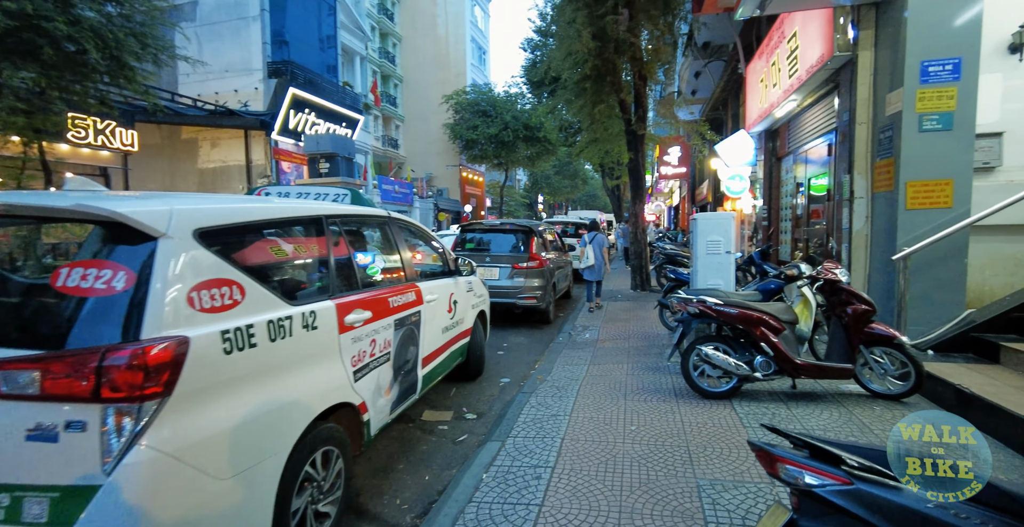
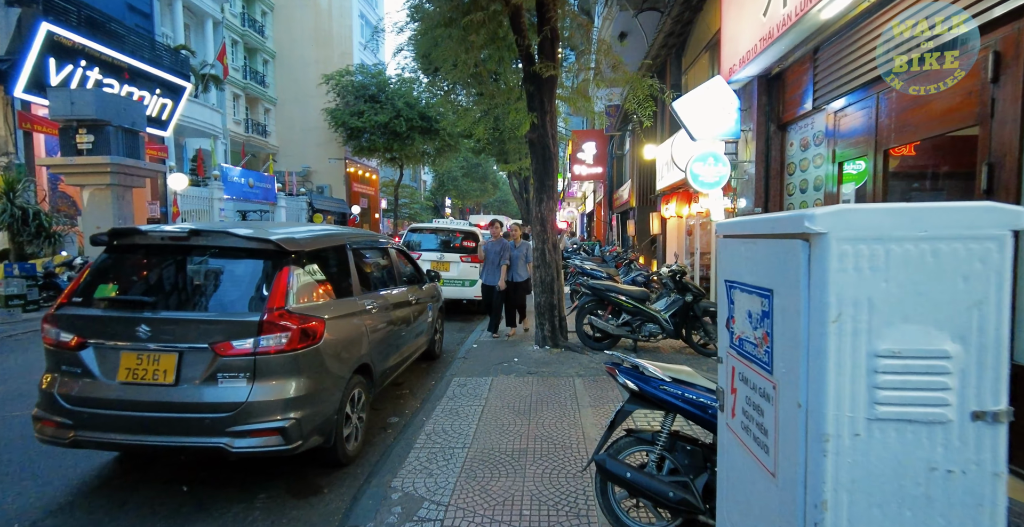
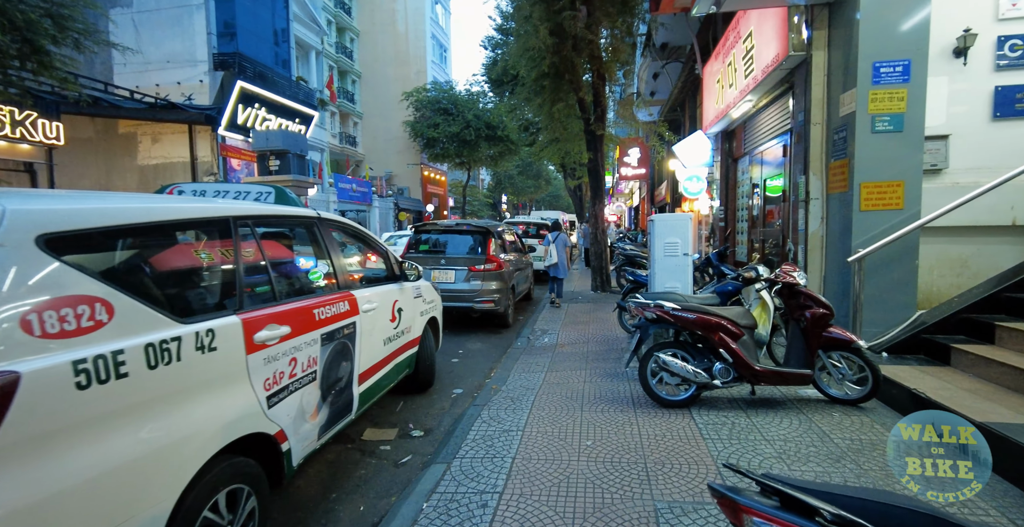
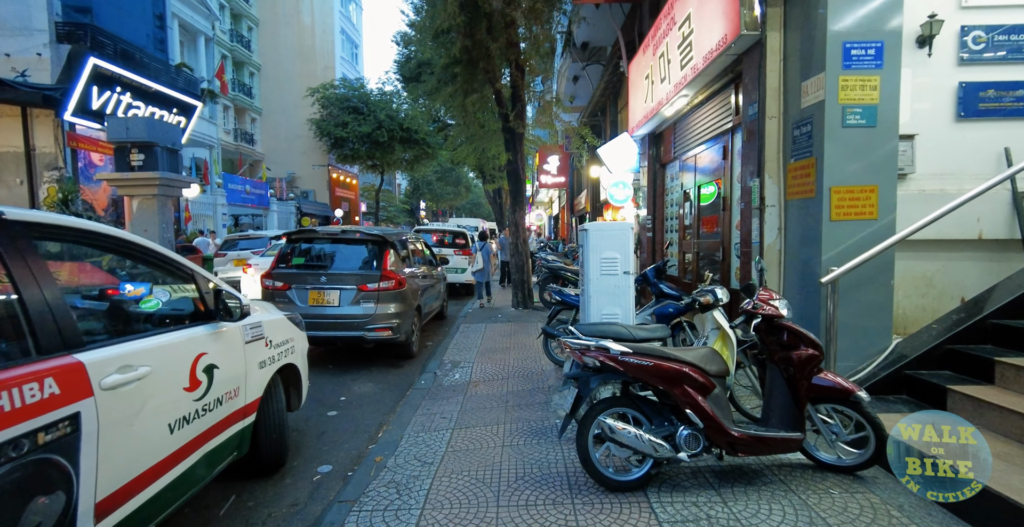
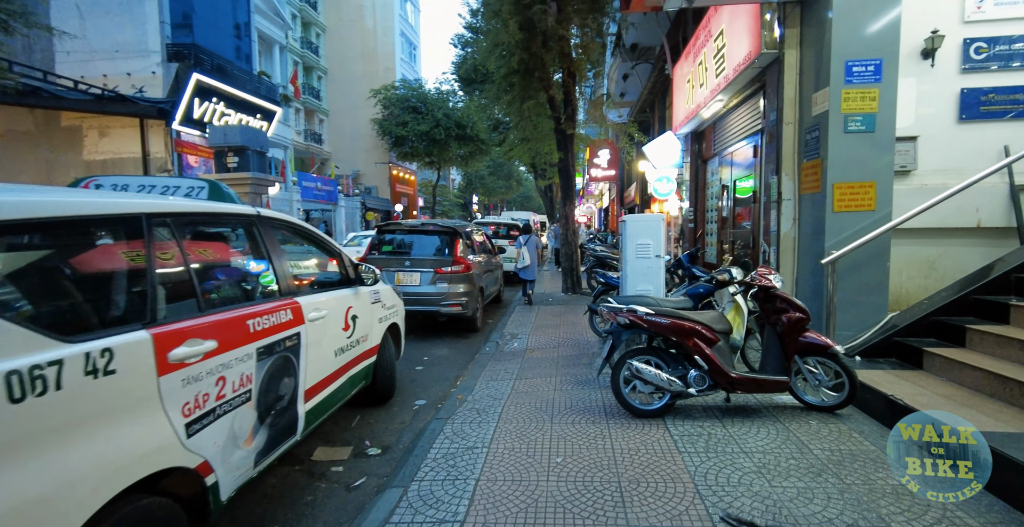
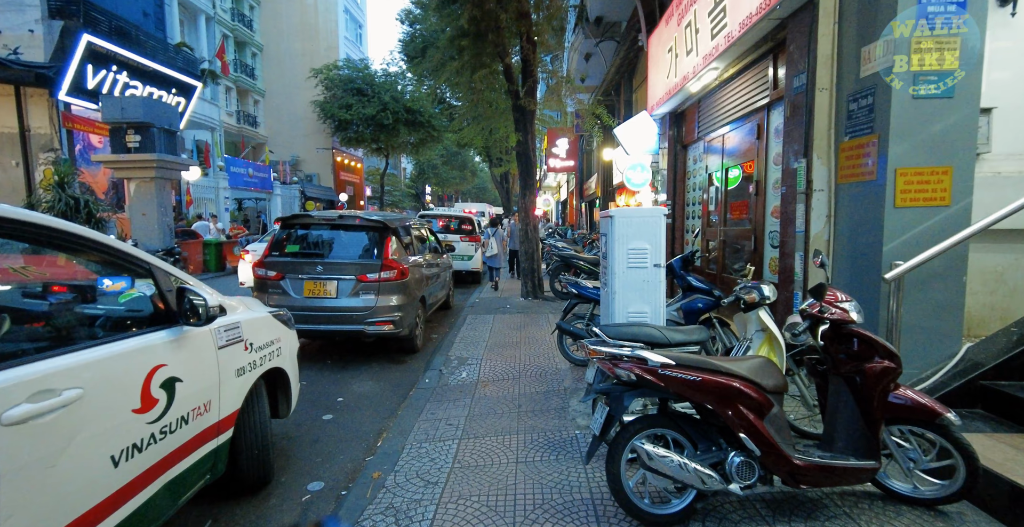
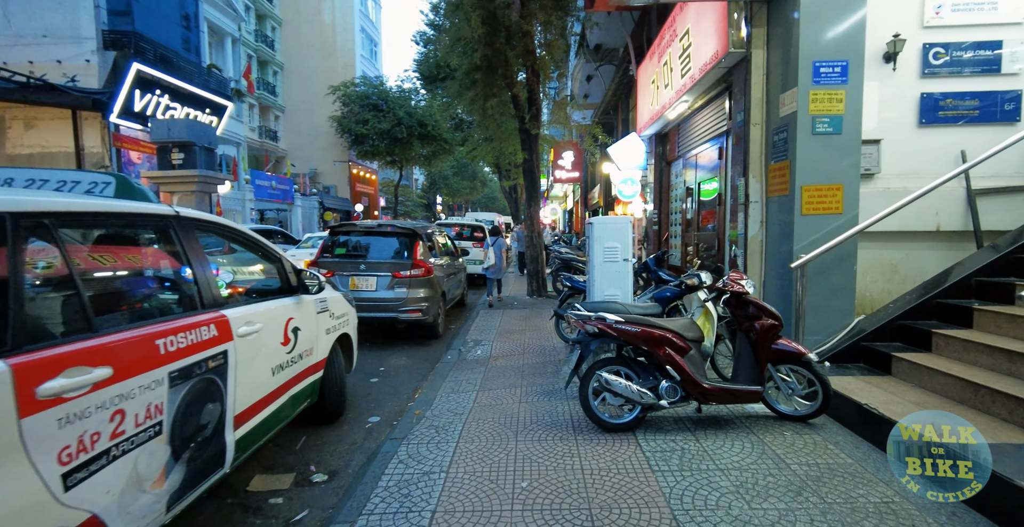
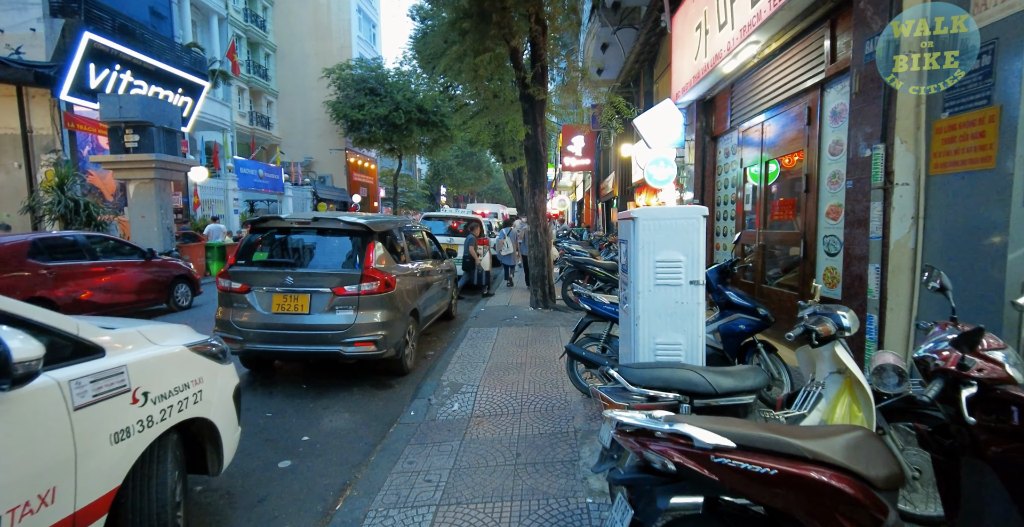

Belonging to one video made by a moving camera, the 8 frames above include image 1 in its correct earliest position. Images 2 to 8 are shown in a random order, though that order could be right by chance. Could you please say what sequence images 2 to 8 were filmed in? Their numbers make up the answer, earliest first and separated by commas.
3, 5, 7, 4, 6, 8, 2
